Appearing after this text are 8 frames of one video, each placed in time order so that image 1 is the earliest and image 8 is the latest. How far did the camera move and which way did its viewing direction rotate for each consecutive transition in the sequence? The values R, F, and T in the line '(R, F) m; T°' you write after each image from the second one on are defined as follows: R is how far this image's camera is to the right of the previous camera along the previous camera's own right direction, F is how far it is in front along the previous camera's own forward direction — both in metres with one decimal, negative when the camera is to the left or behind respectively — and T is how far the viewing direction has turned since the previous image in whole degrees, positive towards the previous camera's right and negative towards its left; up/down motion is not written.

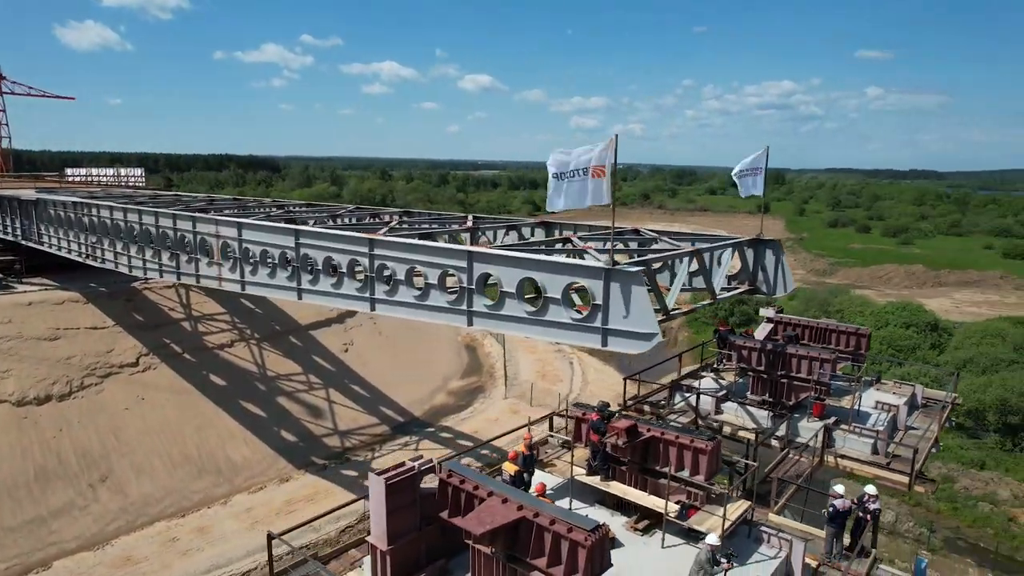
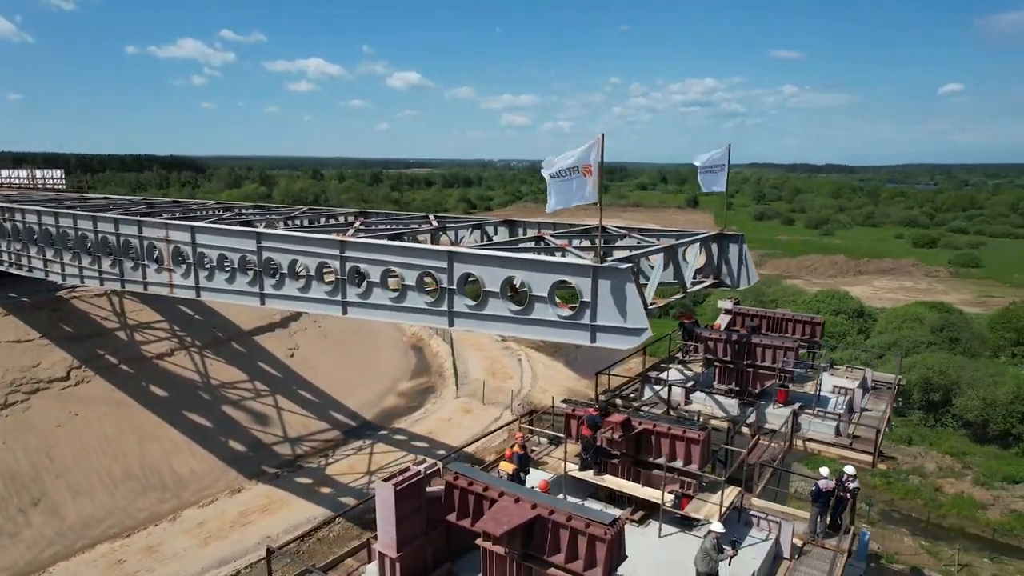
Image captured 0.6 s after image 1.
(-0.7, 0.0) m; +6°
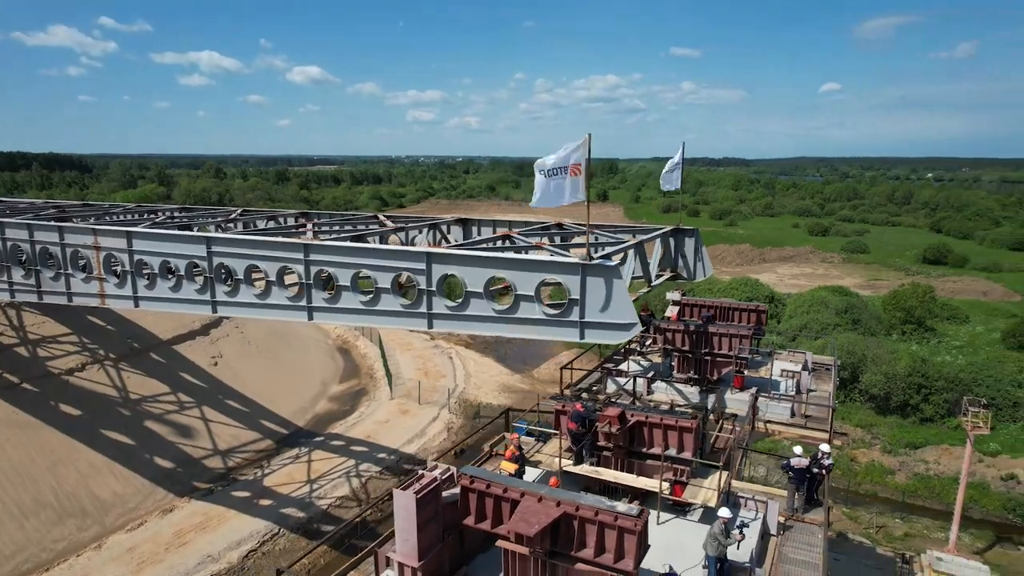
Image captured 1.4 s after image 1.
(-1.1, 0.0) m; +8°
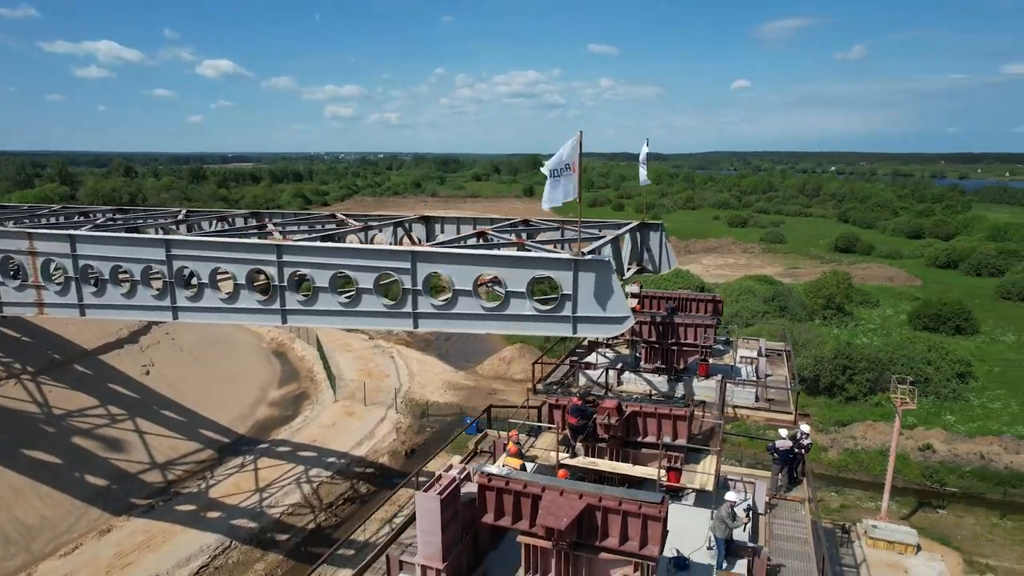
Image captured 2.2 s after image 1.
(-0.9, 0.0) m; +6°
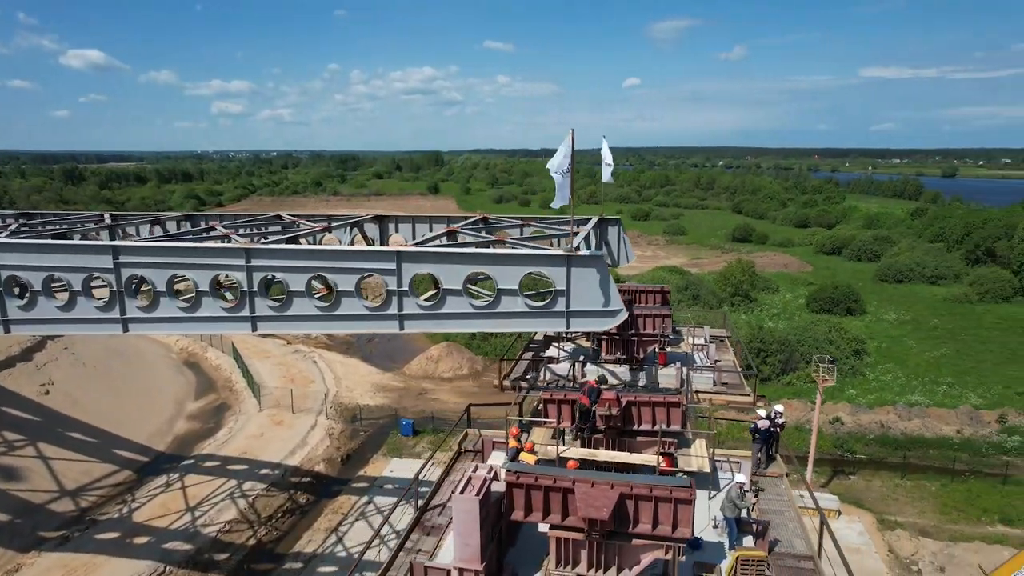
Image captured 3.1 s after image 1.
(-1.3, +0.1) m; +8°
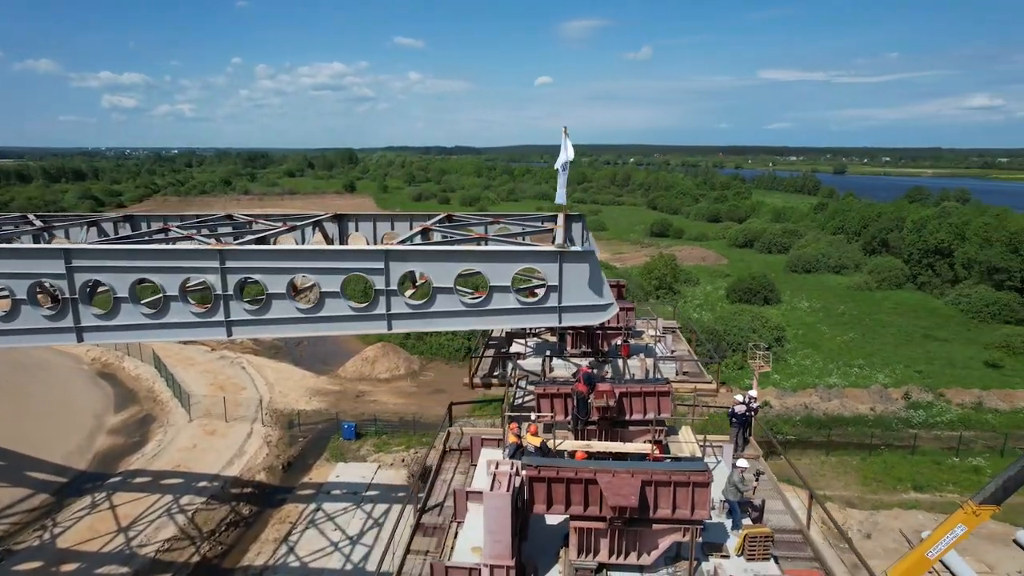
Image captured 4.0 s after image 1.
(-1.1, 0.0) m; +7°
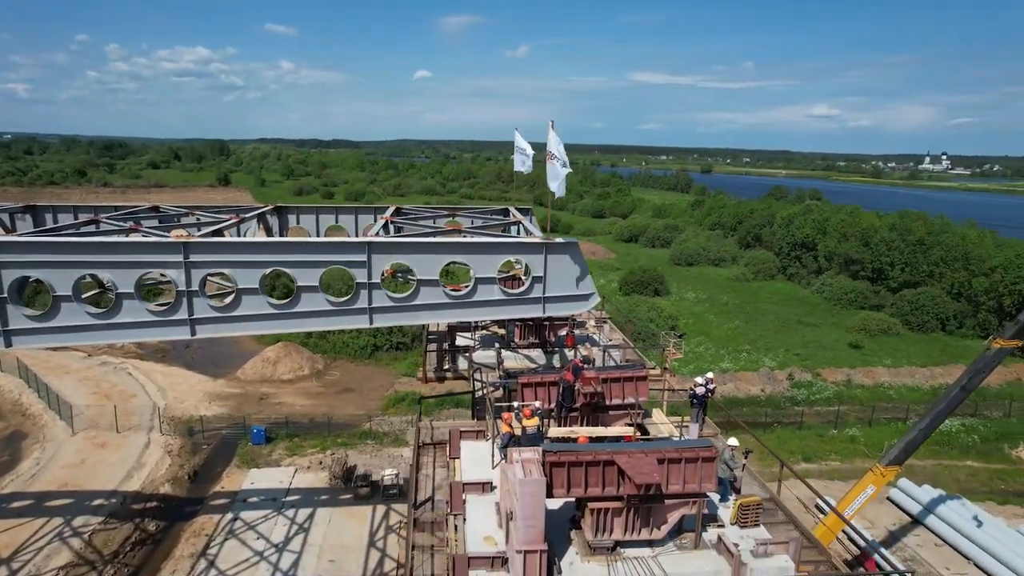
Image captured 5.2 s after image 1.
(-1.5, 0.0) m; +10°
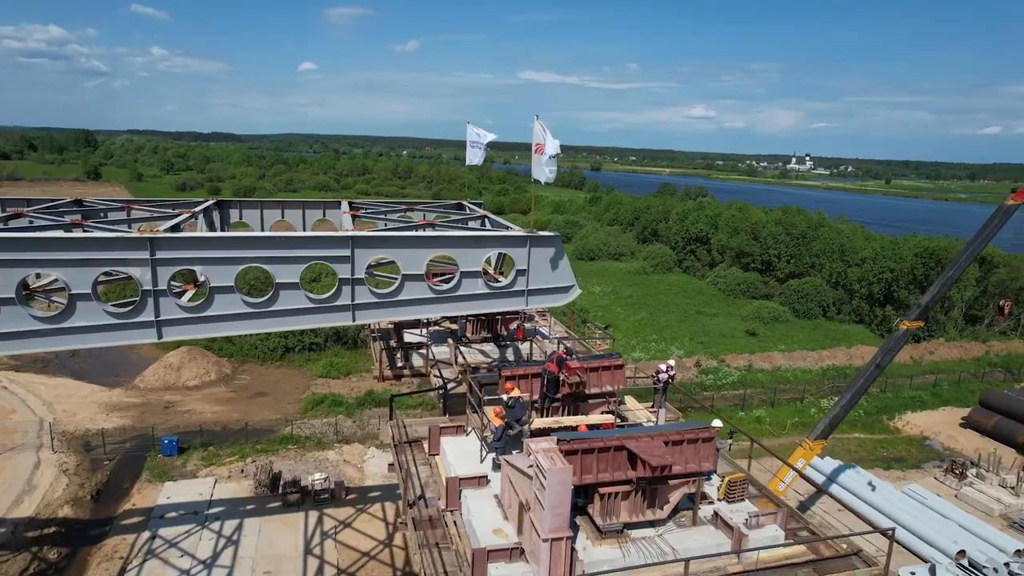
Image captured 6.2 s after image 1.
(-1.3, +0.1) m; +9°
